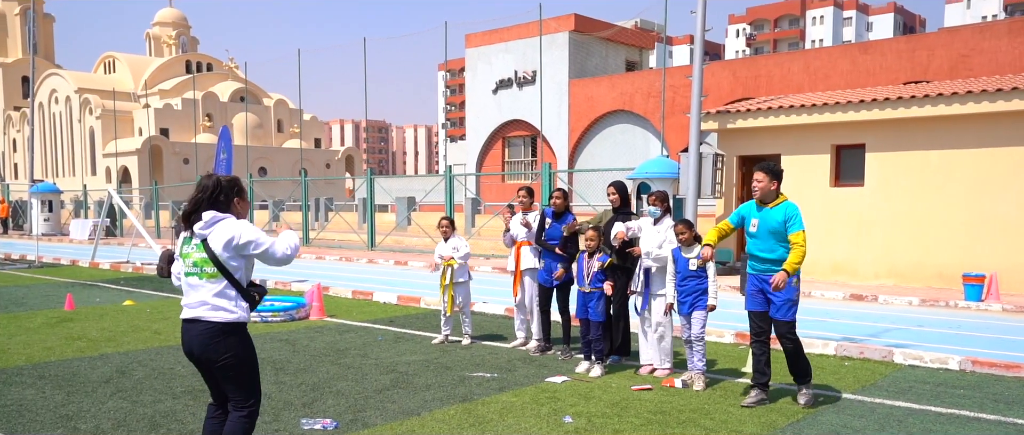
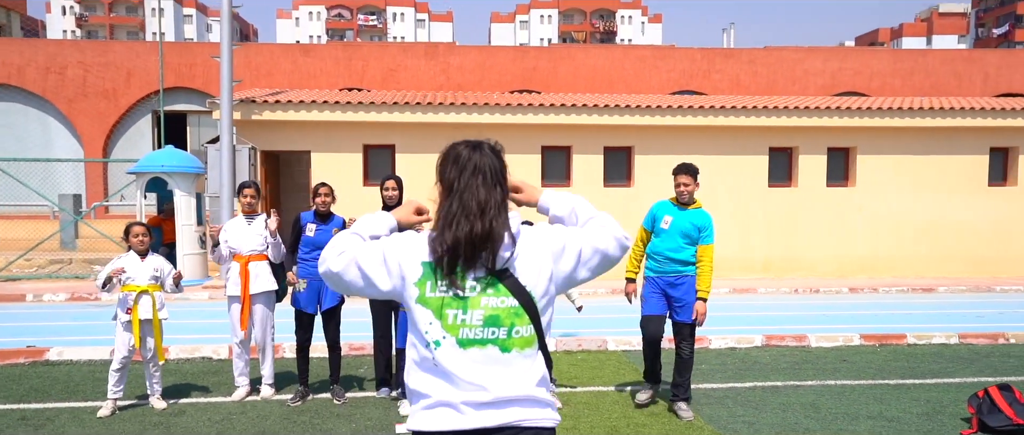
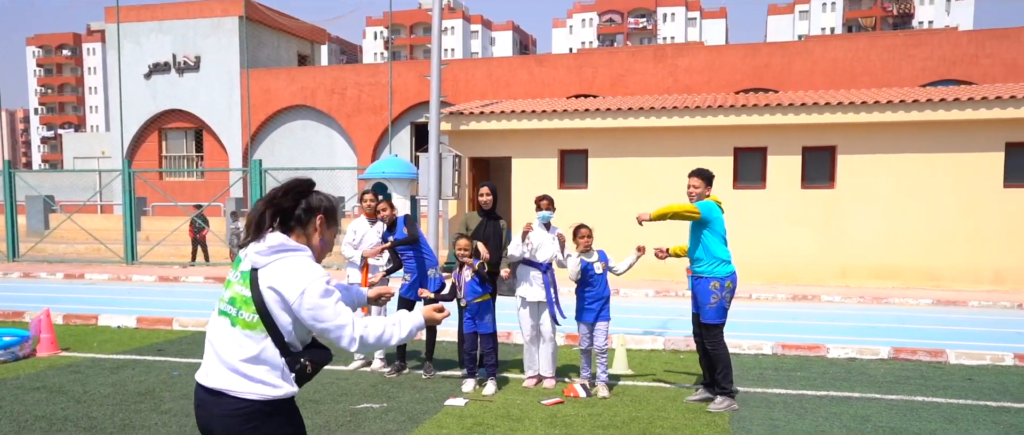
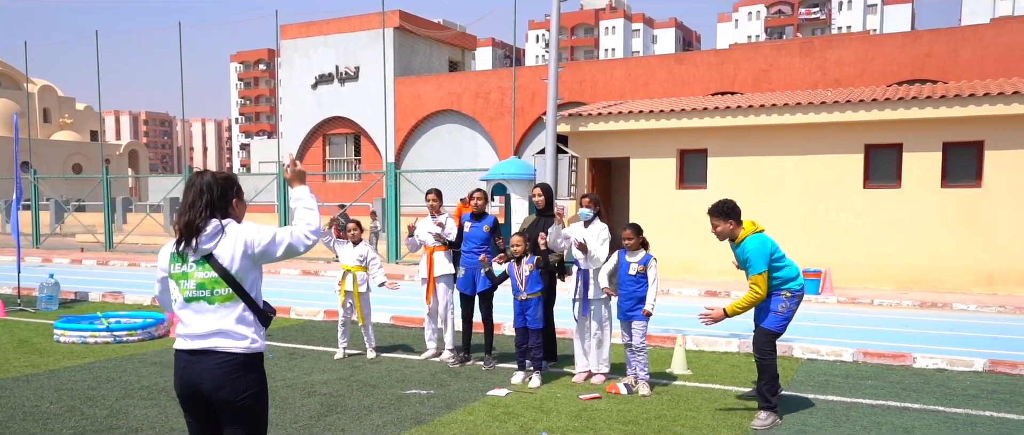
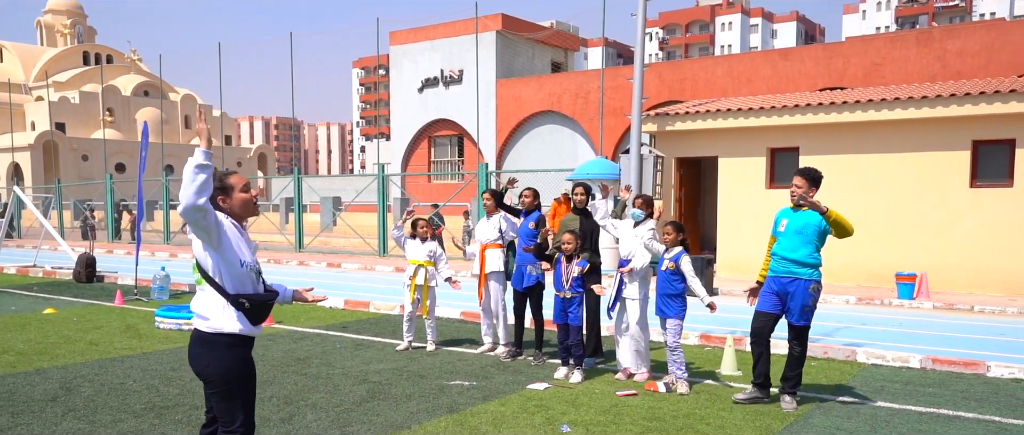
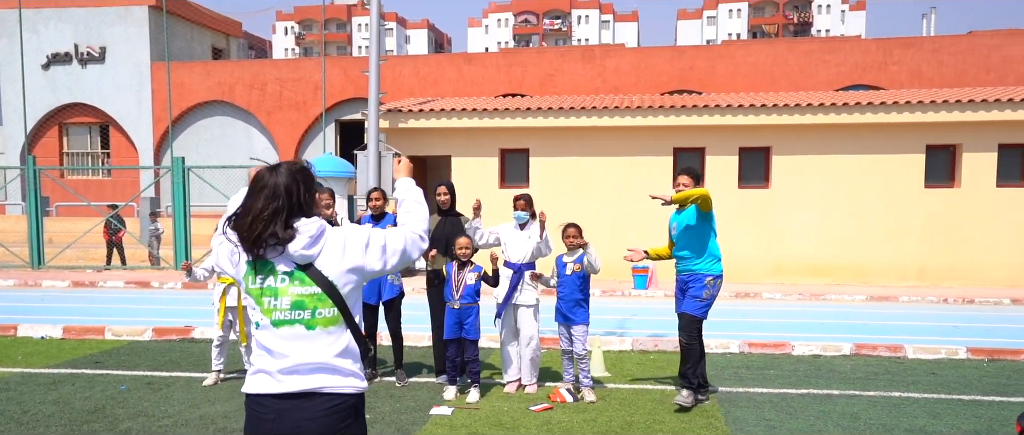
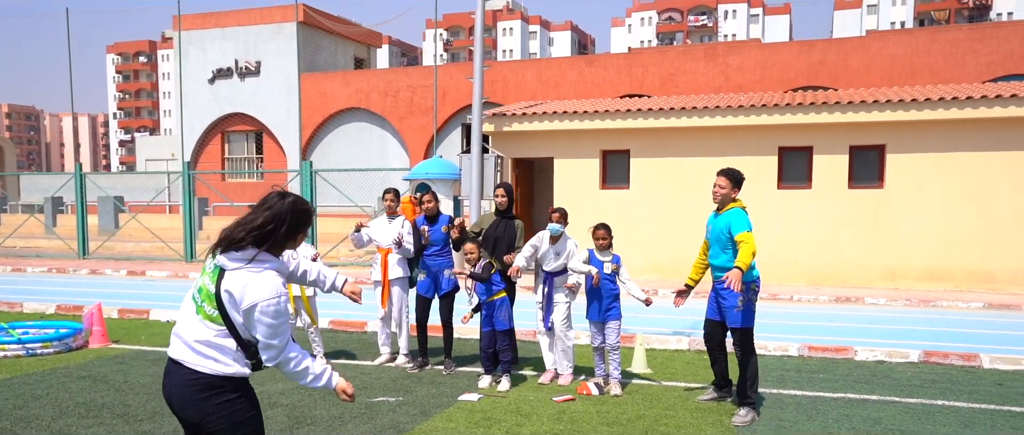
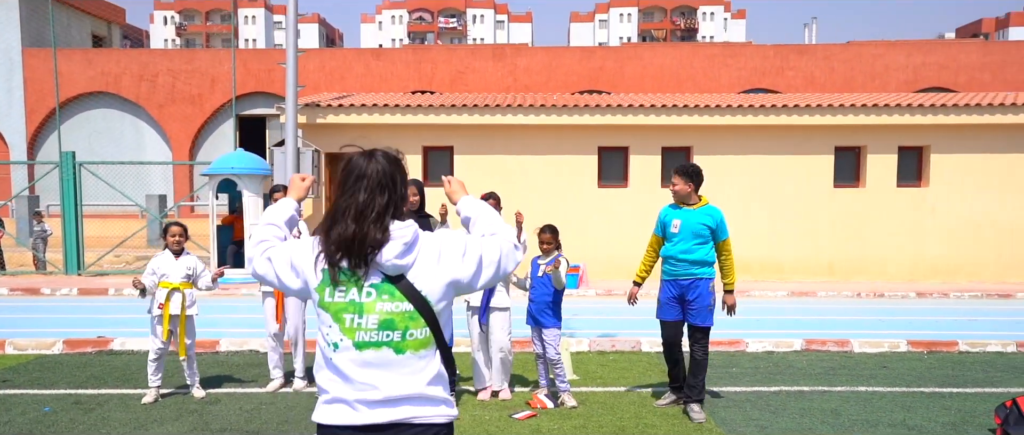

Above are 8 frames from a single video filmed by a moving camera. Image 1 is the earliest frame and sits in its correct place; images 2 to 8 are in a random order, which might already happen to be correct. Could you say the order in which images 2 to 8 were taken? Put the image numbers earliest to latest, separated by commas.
5, 4, 7, 3, 6, 8, 2
